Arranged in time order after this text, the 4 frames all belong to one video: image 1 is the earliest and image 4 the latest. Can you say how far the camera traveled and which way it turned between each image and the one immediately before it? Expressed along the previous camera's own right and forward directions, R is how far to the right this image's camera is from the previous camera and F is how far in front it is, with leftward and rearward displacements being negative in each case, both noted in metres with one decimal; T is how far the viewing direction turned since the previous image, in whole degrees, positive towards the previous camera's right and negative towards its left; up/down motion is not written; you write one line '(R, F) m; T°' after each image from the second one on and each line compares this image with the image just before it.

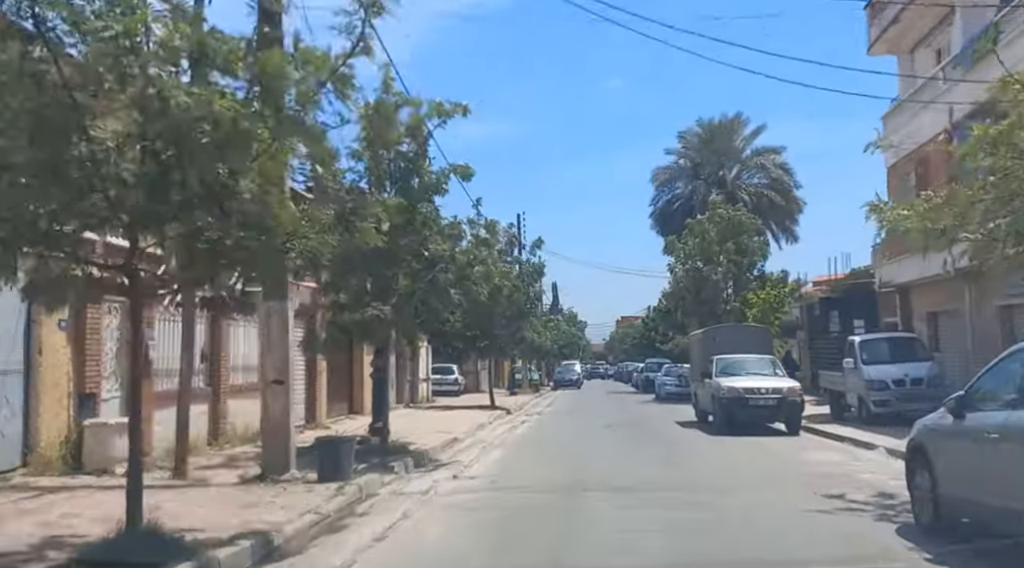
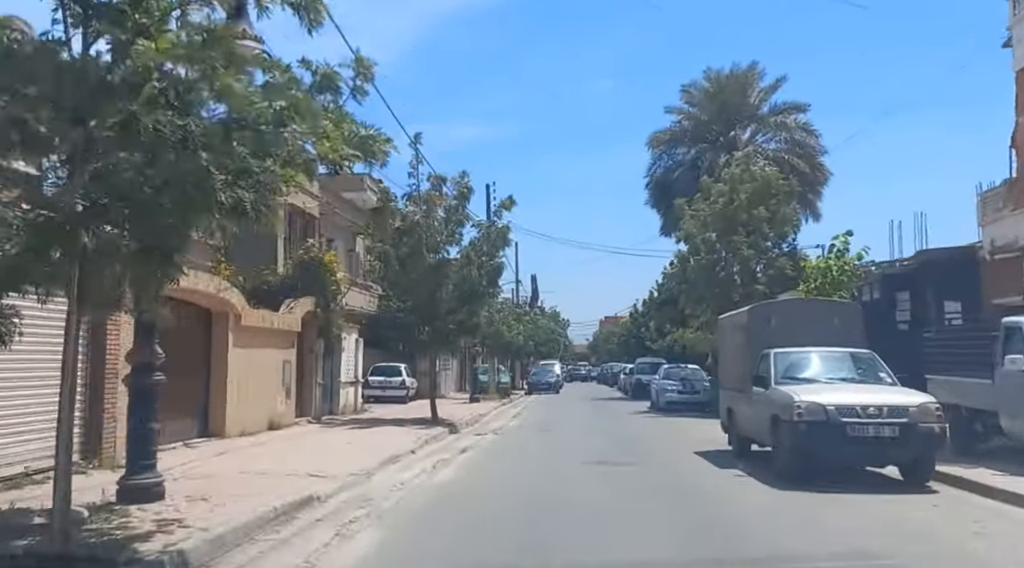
(+0.9, +9.6) m; +1°
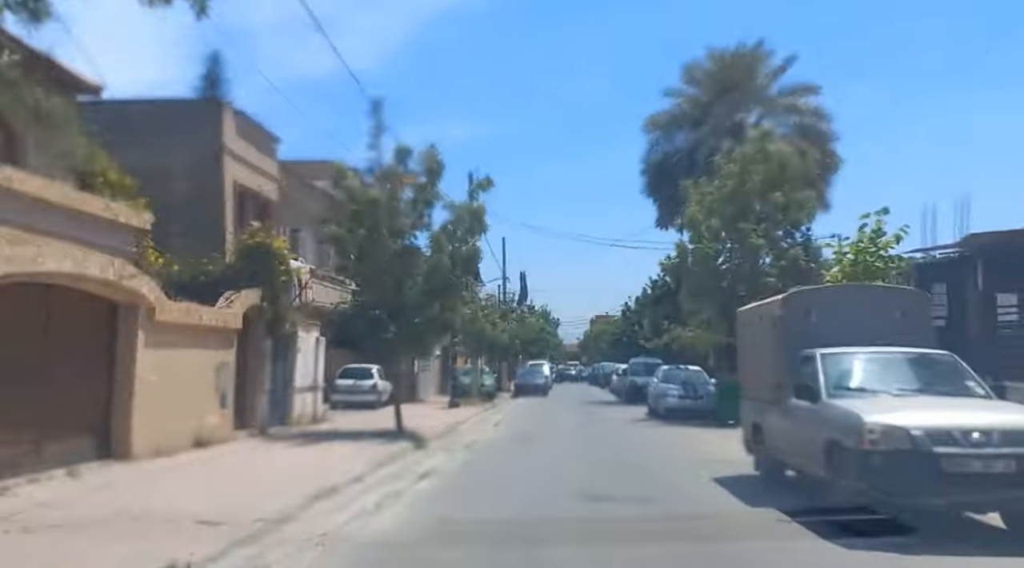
(+0.3, +3.5) m; +1°
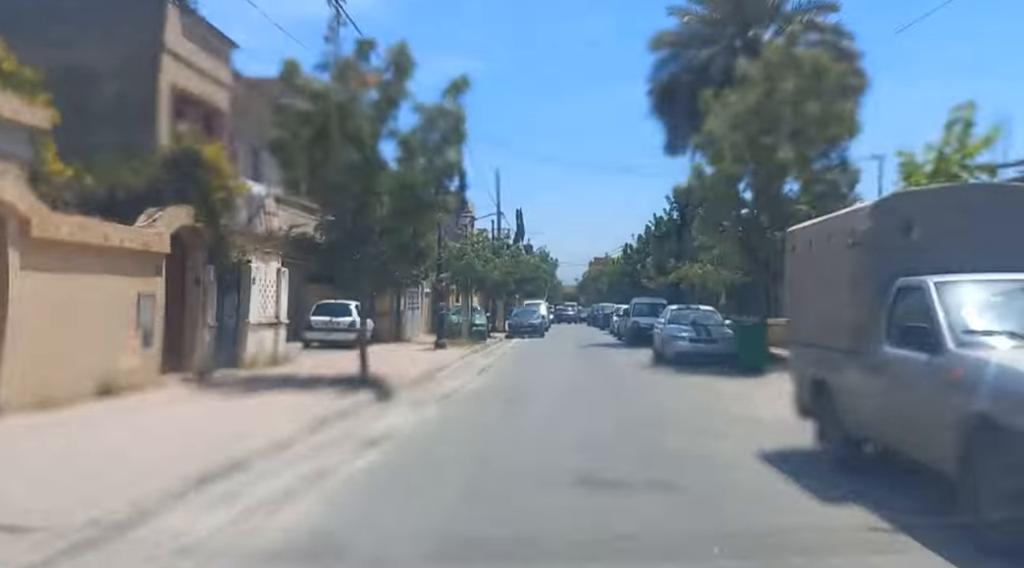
(+0.2, +3.6) m; 0°
